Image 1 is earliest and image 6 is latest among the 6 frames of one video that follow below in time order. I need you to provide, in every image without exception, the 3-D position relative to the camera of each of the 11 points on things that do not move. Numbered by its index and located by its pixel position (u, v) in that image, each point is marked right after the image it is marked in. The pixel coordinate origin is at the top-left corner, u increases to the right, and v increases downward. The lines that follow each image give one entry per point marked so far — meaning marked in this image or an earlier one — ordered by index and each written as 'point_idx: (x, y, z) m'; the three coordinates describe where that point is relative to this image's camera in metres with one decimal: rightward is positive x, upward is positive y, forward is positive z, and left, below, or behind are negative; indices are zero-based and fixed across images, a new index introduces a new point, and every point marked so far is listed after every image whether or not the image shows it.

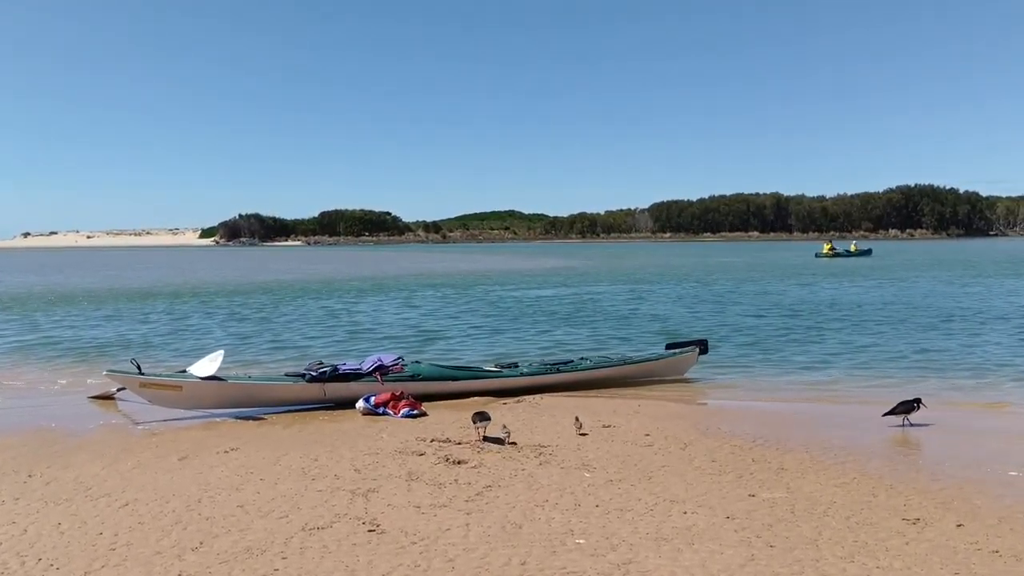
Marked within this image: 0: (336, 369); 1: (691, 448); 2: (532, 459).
0: (-3.8, -1.8, +16.1) m
1: (+3.2, -2.8, +13.2) m
2: (+0.3, -2.9, +12.5) m
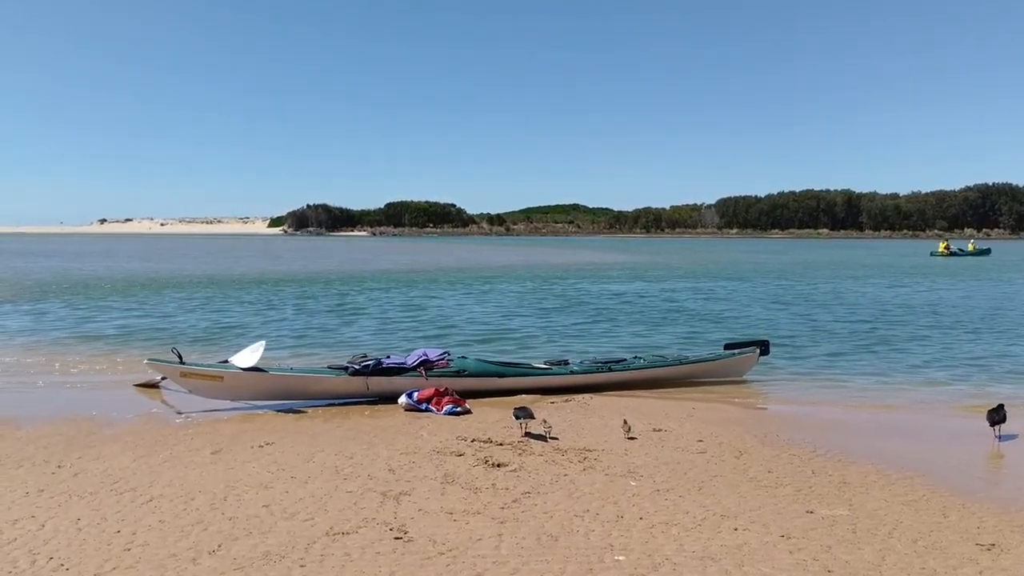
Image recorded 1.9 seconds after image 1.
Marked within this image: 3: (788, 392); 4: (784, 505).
0: (-2.8, -1.6, +15.7) m
1: (+3.9, -2.8, +12.3) m
2: (+1.0, -2.8, +11.8) m
3: (+6.4, -2.4, +17.2) m
4: (+3.7, -3.0, +10.0) m
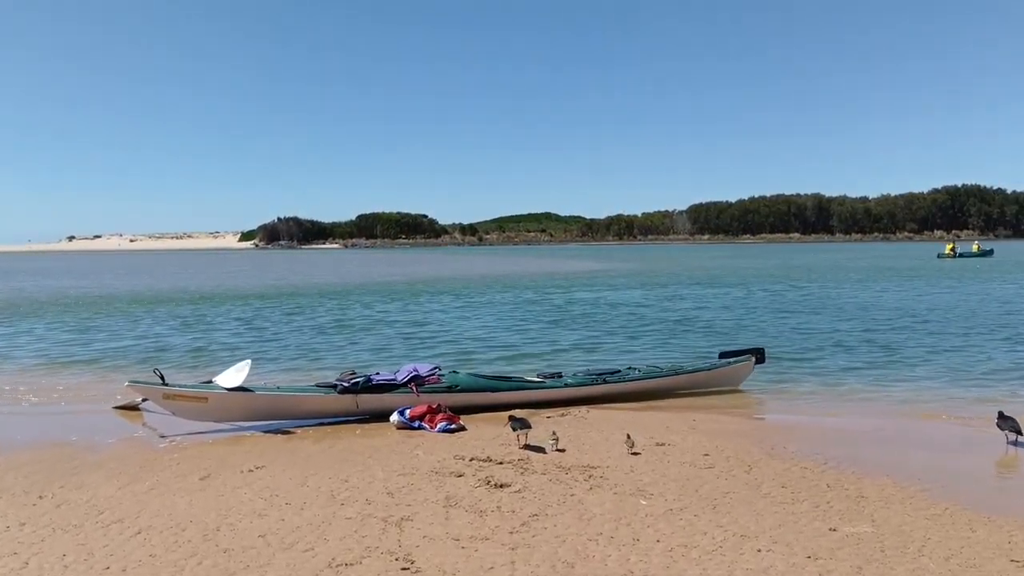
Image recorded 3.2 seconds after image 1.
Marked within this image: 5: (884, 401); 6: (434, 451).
0: (-2.9, -1.9, +15.2) m
1: (+3.9, -2.9, +11.9) m
2: (+1.1, -3.0, +11.3) m
3: (+6.3, -2.6, +17.0) m
4: (+3.8, -3.1, +9.7) m
5: (+8.4, -2.5, +16.7) m
6: (-1.4, -2.9, +13.0) m
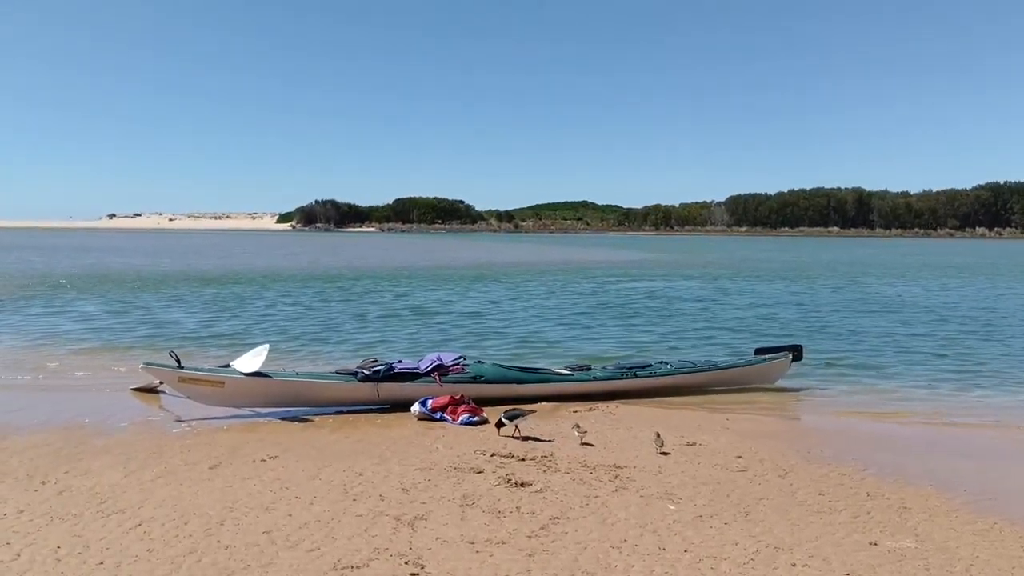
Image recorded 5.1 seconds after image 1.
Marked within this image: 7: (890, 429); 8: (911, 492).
0: (-2.4, -1.6, +14.7) m
1: (+4.3, -2.9, +11.2) m
2: (+1.4, -2.8, +10.7) m
3: (+6.8, -2.5, +16.1) m
4: (+4.0, -3.0, +9.0) m
5: (+8.9, -2.5, +15.7) m
6: (-1.0, -2.6, +12.5) m
7: (+7.1, -2.6, +13.8) m
8: (+5.7, -2.9, +10.5) m
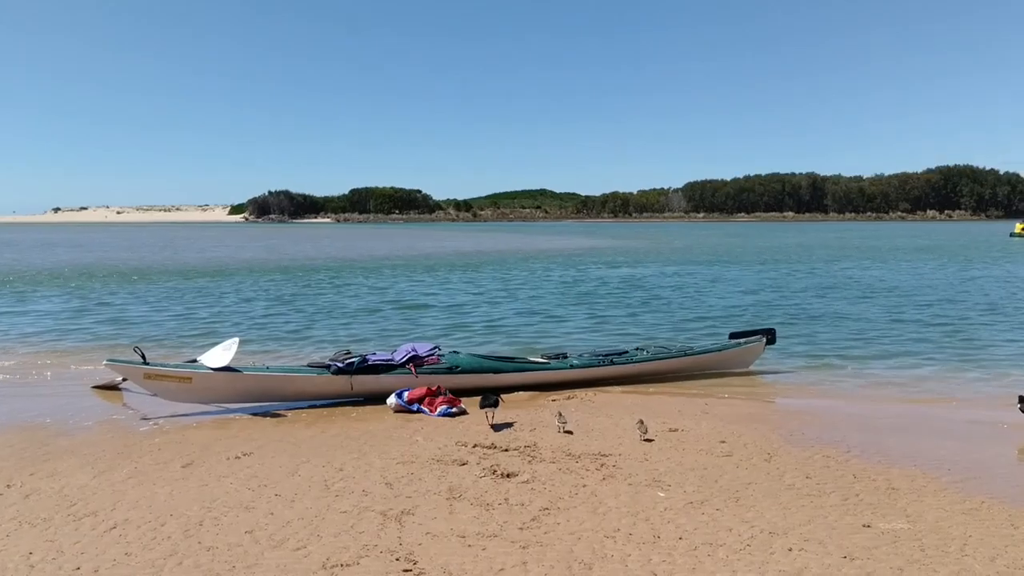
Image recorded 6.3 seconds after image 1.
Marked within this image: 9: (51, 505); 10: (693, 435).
0: (-2.9, -1.4, +14.3) m
1: (+4.0, -2.6, +11.2) m
2: (+1.2, -2.6, +10.6) m
3: (+6.3, -2.1, +16.3) m
4: (+3.9, -2.8, +9.0) m
5: (+8.4, -2.1, +16.0) m
6: (-1.3, -2.4, +12.2) m
7: (+6.7, -2.3, +14.0) m
8: (+5.5, -2.7, +10.6) m
9: (-5.5, -2.6, +8.8) m
10: (+3.0, -2.5, +12.4) m
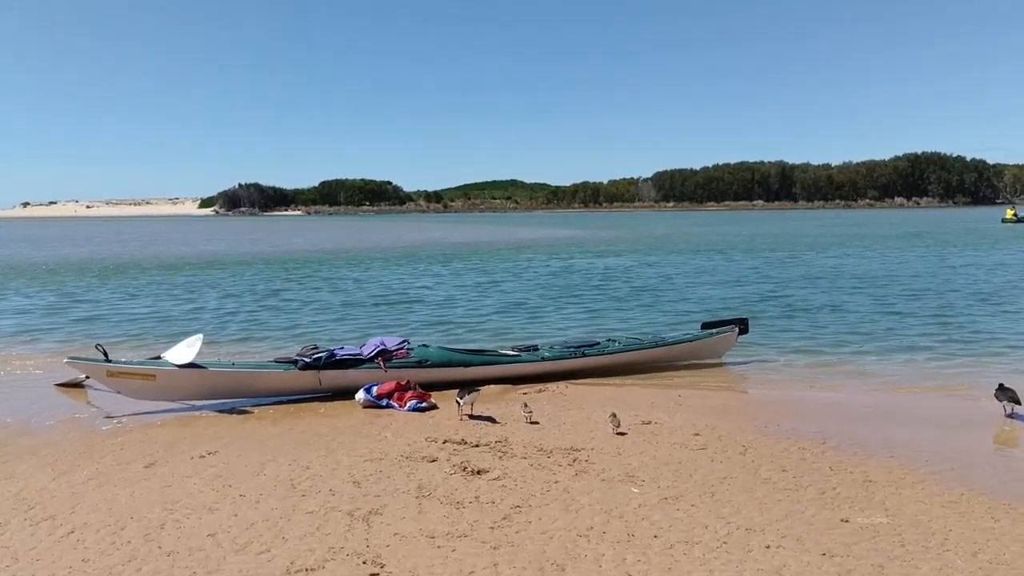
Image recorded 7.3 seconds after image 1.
0: (-3.4, -1.3, +14.0) m
1: (+3.6, -2.5, +11.2) m
2: (+0.8, -2.5, +10.4) m
3: (+5.7, -1.9, +16.2) m
4: (+3.6, -2.7, +8.9) m
5: (+7.8, -1.9, +16.1) m
6: (-1.8, -2.3, +12.0) m
7: (+6.2, -2.1, +14.0) m
8: (+5.1, -2.5, +10.6) m
9: (-5.8, -2.5, +8.4) m
10: (+2.6, -2.3, +12.3) m
